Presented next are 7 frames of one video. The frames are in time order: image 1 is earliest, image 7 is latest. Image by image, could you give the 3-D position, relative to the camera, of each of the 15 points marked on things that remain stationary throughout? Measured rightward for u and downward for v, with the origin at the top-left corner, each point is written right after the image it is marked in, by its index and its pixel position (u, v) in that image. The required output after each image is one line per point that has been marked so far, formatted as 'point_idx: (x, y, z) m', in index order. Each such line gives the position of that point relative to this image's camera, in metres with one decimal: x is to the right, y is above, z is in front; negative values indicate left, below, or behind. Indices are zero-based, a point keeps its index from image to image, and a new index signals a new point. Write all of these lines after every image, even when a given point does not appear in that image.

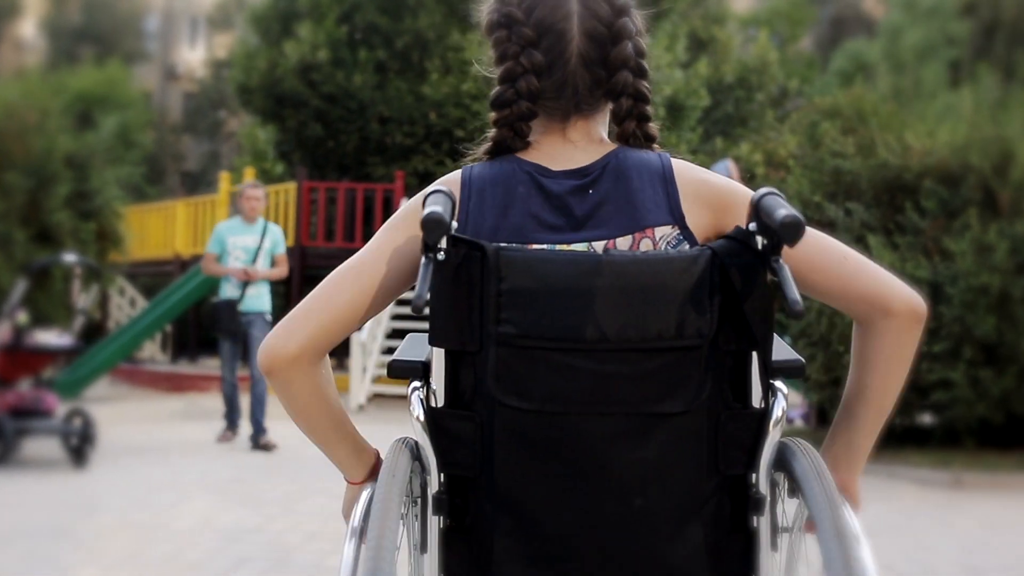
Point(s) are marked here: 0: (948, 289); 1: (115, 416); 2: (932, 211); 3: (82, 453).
0: (+3.1, 0.0, +8.8) m
1: (-3.7, -1.2, +11.6) m
2: (+3.1, +0.6, +9.1) m
3: (-2.8, -1.1, +8.0) m
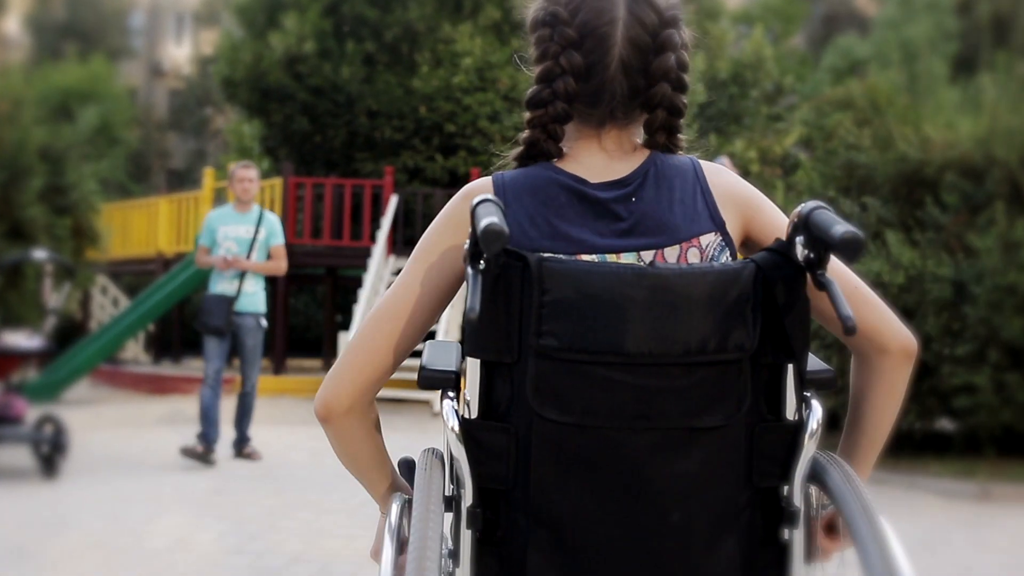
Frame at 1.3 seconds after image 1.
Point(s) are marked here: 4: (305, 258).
0: (+3.1, 0.0, +8.4) m
1: (-3.8, -1.2, +11.1) m
2: (+3.1, +0.6, +8.7) m
3: (-2.8, -1.1, +7.5) m
4: (-2.6, +0.4, +15.3) m
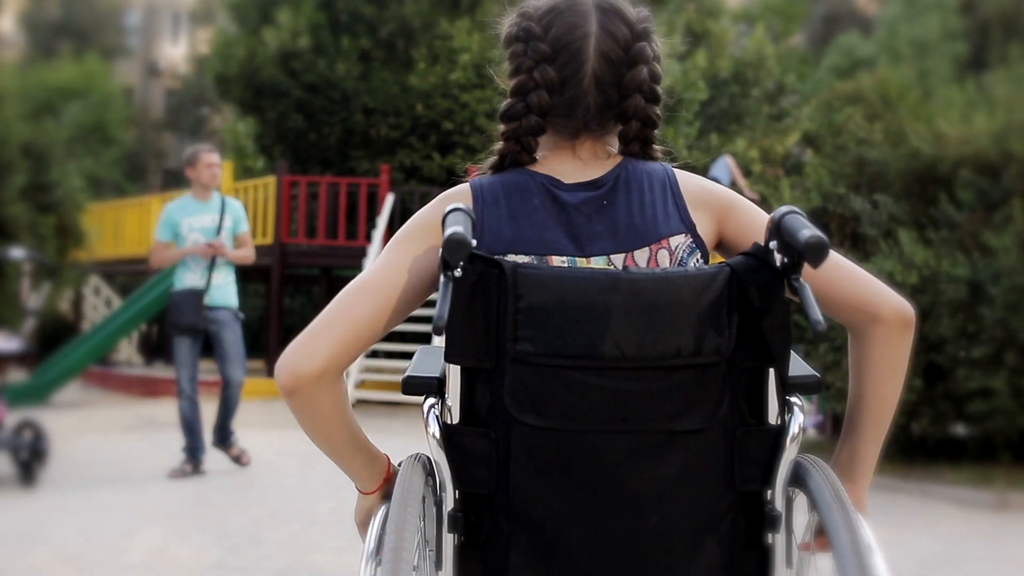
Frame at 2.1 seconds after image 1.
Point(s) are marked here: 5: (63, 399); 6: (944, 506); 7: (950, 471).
0: (+3.1, 0.0, +8.1) m
1: (-3.8, -1.2, +10.8) m
2: (+3.1, +0.6, +8.4) m
3: (-2.8, -1.1, +7.2) m
4: (-2.6, +0.4, +15.0) m
5: (-5.4, -1.3, +15.0) m
6: (+2.5, -1.2, +7.1) m
7: (+2.8, -1.2, +8.1) m
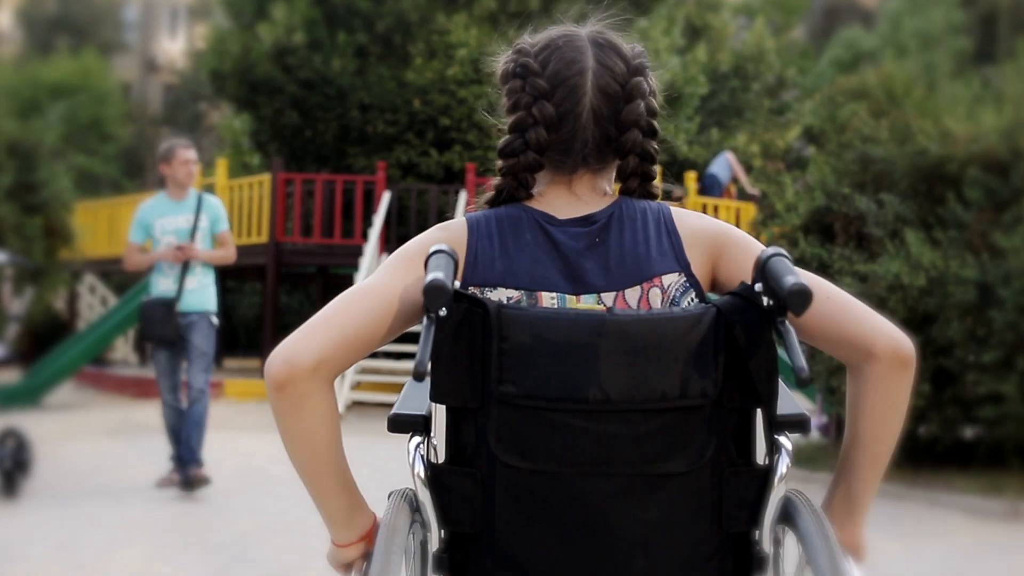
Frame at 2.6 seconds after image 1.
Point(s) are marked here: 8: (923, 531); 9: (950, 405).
0: (+3.1, 0.0, +7.9) m
1: (-3.8, -1.2, +10.6) m
2: (+3.0, +0.6, +8.2) m
3: (-2.8, -1.1, +7.1) m
4: (-2.6, +0.4, +14.8) m
5: (-5.4, -1.3, +14.8) m
6: (+2.4, -1.3, +6.9) m
7: (+2.8, -1.2, +7.9) m
8: (+2.2, -1.3, +6.6) m
9: (+2.8, -0.8, +8.1) m
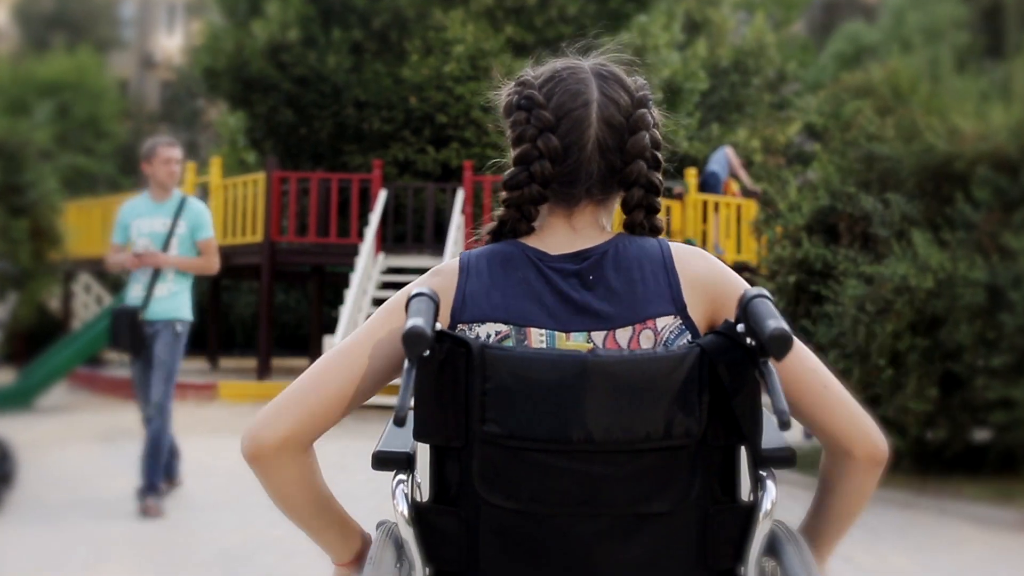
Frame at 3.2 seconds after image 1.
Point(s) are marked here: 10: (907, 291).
0: (+3.1, 0.0, +7.7) m
1: (-3.8, -1.2, +10.4) m
2: (+3.0, +0.6, +8.0) m
3: (-2.8, -1.1, +6.9) m
4: (-2.7, +0.4, +14.6) m
5: (-5.4, -1.3, +14.6) m
6: (+2.4, -1.3, +6.7) m
7: (+2.8, -1.2, +7.7) m
8: (+2.2, -1.3, +6.4) m
9: (+2.8, -0.8, +7.9) m
10: (+2.5, 0.0, +7.8) m
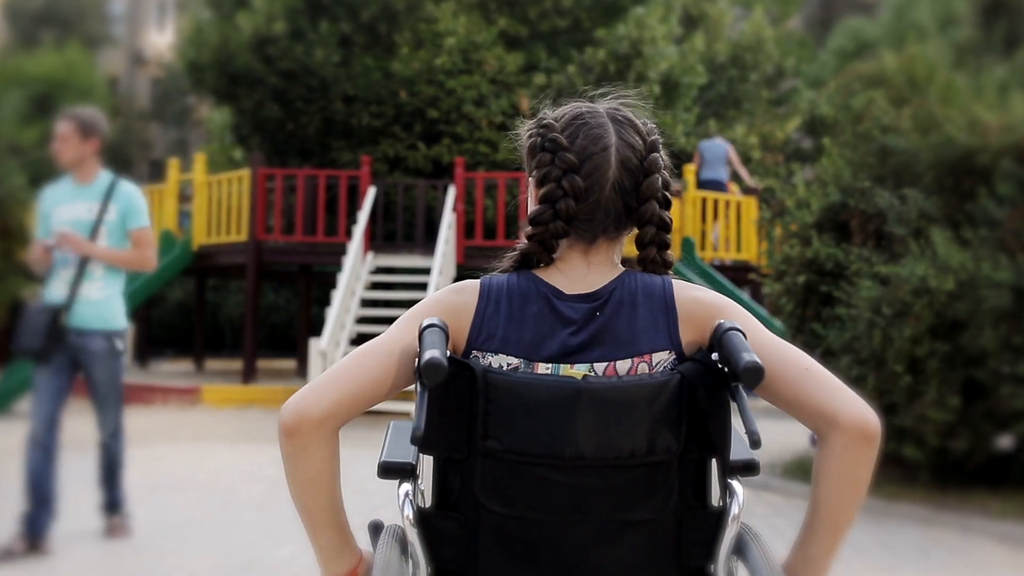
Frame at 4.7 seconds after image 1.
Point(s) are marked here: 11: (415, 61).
0: (+3.0, 0.0, +7.3) m
1: (-3.9, -1.2, +10.0) m
2: (+3.0, +0.6, +7.6) m
3: (-2.9, -1.1, +6.4) m
4: (-2.7, +0.4, +14.2) m
5: (-5.5, -1.3, +14.1) m
6: (+2.4, -1.3, +6.3) m
7: (+2.8, -1.2, +7.3) m
8: (+2.1, -1.3, +6.0) m
9: (+2.8, -0.8, +7.5) m
10: (+2.4, 0.0, +7.3) m
11: (-1.1, +2.6, +14.5) m
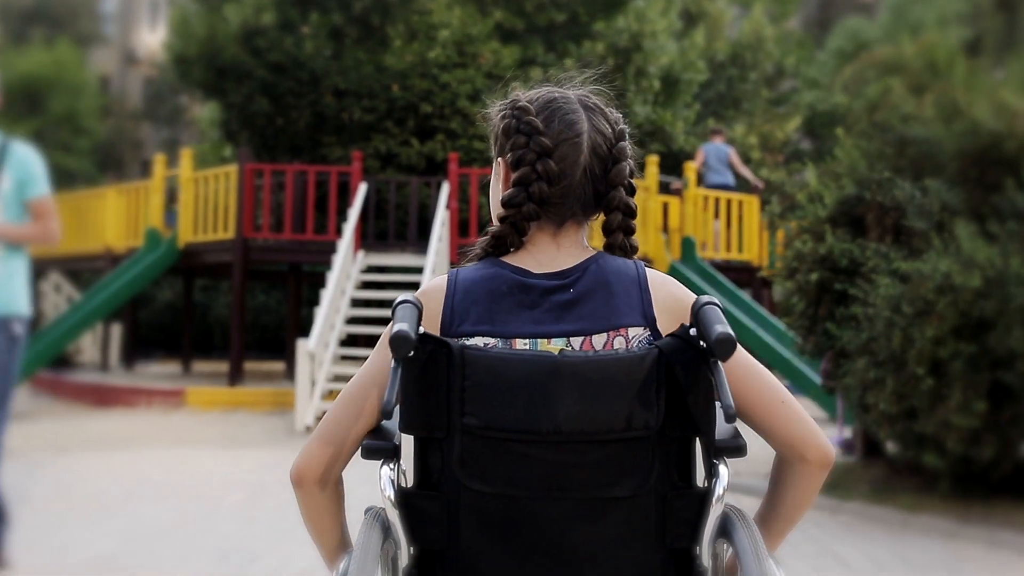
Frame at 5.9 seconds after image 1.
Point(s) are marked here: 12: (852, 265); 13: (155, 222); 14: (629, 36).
0: (+3.0, 0.0, +6.9) m
1: (-3.9, -1.2, +9.5) m
2: (+3.0, +0.6, +7.2) m
3: (-2.9, -1.1, +6.0) m
4: (-2.8, +0.4, +13.7) m
5: (-5.5, -1.3, +13.7) m
6: (+2.4, -1.3, +5.9) m
7: (+2.7, -1.2, +6.9) m
8: (+2.1, -1.3, +5.5) m
9: (+2.8, -0.8, +7.1) m
10: (+2.4, 0.0, +6.9) m
11: (-1.2, +2.6, +14.1) m
12: (+2.1, +0.1, +7.8) m
13: (-4.4, +0.8, +15.4) m
14: (+1.4, +2.9, +14.5) m
